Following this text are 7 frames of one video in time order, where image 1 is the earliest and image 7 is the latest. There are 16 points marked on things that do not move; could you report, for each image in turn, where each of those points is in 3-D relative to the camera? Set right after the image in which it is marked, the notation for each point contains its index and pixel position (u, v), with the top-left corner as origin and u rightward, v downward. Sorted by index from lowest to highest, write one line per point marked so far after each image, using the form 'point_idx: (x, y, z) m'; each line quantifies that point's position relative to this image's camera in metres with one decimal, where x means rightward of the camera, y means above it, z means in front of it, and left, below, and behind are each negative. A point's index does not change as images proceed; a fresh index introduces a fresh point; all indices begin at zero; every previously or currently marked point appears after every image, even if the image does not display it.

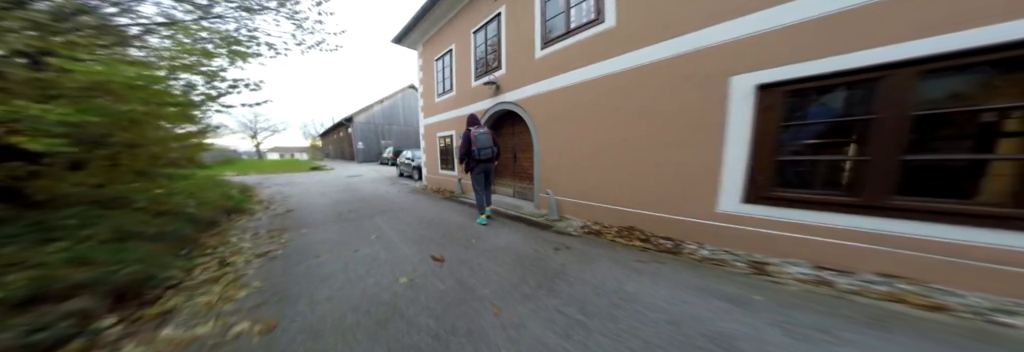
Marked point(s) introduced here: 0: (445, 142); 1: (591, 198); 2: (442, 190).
0: (-2.3, +1.3, +8.4) m
1: (+1.4, -0.4, +3.6) m
2: (-2.6, -0.7, +8.5) m
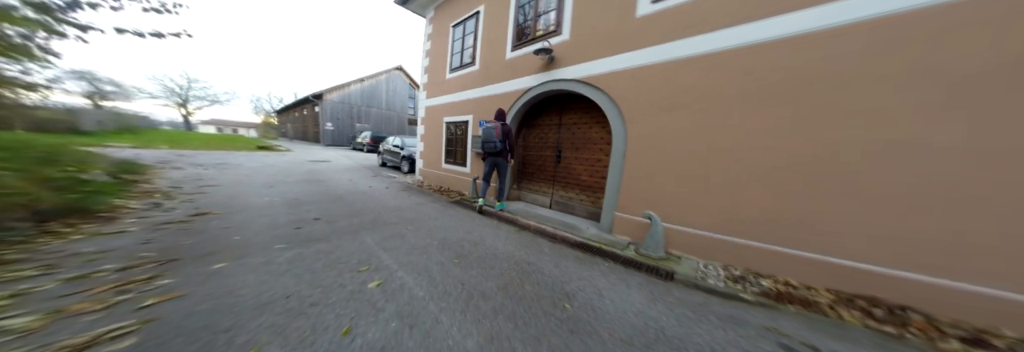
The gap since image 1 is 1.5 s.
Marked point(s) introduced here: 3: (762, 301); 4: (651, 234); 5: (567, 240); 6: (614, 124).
0: (-1.7, +1.4, +6.9) m
1: (+2.4, -0.6, +2.5) m
2: (-2.2, -0.6, +7.0) m
3: (+2.0, -1.0, +1.6) m
4: (+1.9, -0.8, +2.7) m
5: (+1.1, -1.1, +3.4) m
6: (+1.7, +0.9, +3.4) m
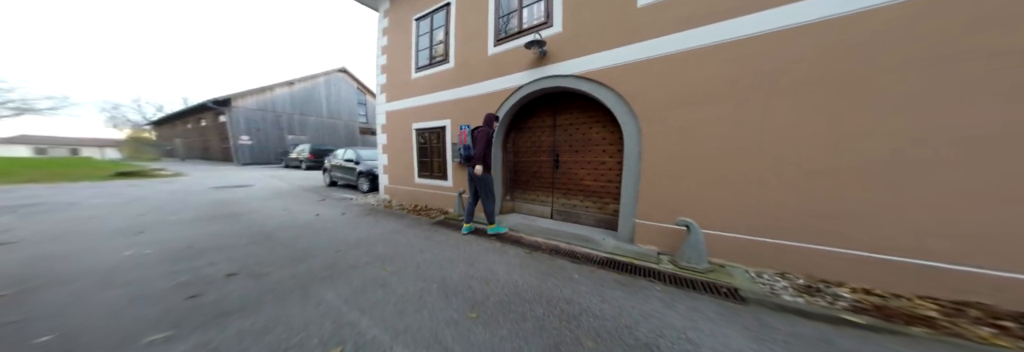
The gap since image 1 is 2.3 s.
0: (-2.2, +1.0, +6.0) m
1: (+2.7, -0.6, +2.3) m
2: (-2.6, -1.0, +6.0) m
3: (+2.5, -1.0, +1.4) m
4: (+2.2, -0.8, +2.5) m
5: (+1.2, -1.2, +3.0) m
6: (+1.8, +0.8, +3.1) m
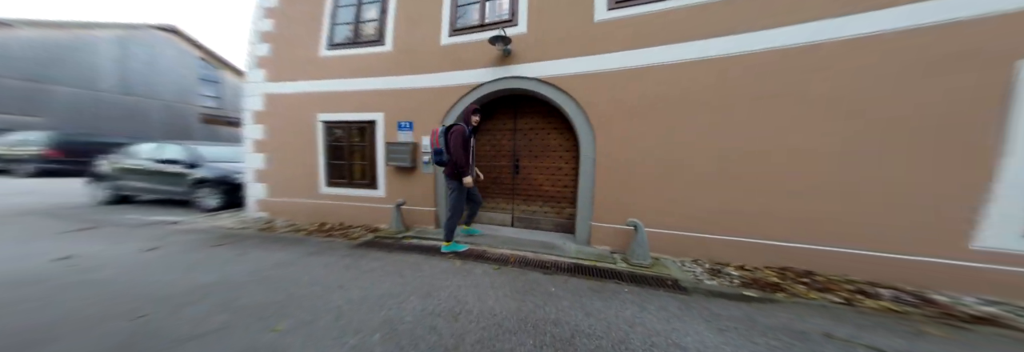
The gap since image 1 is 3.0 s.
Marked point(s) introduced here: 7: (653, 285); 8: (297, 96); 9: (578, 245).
0: (-3.6, +0.9, +4.6) m
1: (+2.3, -0.7, +2.9) m
2: (-3.9, -1.1, +4.5) m
3: (+2.5, -1.2, +2.0) m
4: (+1.8, -0.9, +2.9) m
5: (+0.8, -1.3, +3.1) m
6: (+1.2, +0.7, +3.3) m
7: (+1.7, -1.3, +2.4) m
8: (-5.2, +1.8, +4.8) m
9: (+1.1, -1.2, +3.4) m
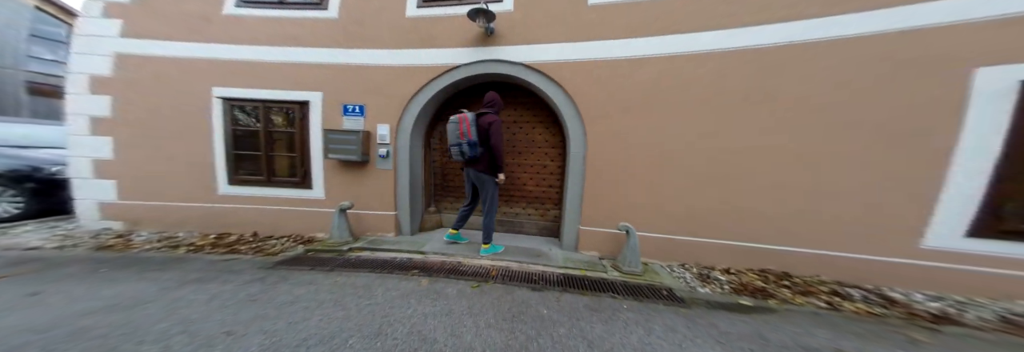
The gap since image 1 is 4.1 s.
0: (-4.0, +1.0, +3.5) m
1: (+2.1, -0.7, +2.8) m
2: (-4.3, -1.1, +3.4) m
3: (+2.3, -1.2, +2.0) m
4: (+1.6, -0.9, +2.7) m
5: (+0.5, -1.3, +2.7) m
6: (+0.9, +0.7, +3.0) m
7: (+1.5, -1.3, +2.2) m
8: (-5.6, +1.9, +3.4) m
9: (+0.8, -1.2, +3.1) m
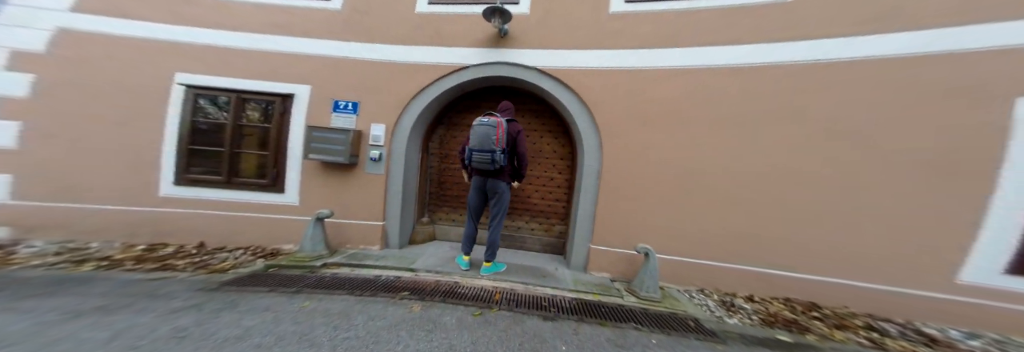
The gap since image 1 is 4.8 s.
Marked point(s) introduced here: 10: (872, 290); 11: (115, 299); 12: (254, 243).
0: (-3.9, +1.0, +3.0) m
1: (+2.2, -1.0, +2.7) m
2: (-4.2, -1.0, +2.8) m
3: (+2.5, -1.4, +1.8) m
4: (+1.7, -1.2, +2.5) m
5: (+0.6, -1.5, +2.4) m
6: (+1.0, +0.5, +2.8) m
7: (+1.6, -1.5, +2.0) m
8: (-5.4, +2.0, +2.9) m
9: (+0.8, -1.3, +2.8) m
10: (+3.8, -1.2, +2.2) m
11: (-3.6, -1.1, +2.0) m
12: (-3.8, -1.0, +3.1) m
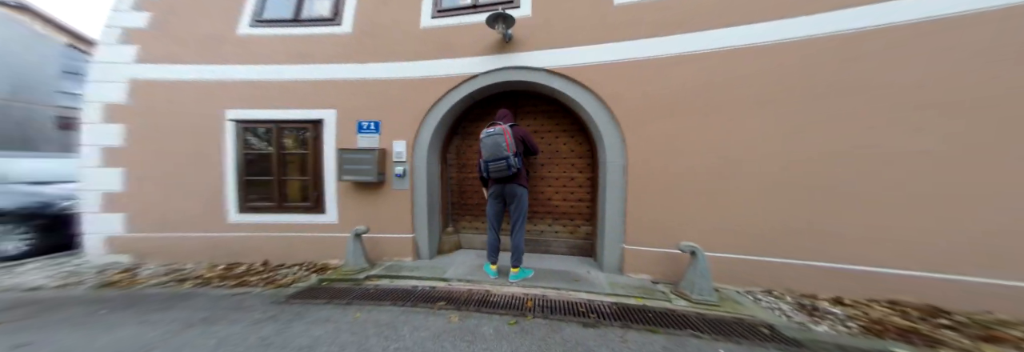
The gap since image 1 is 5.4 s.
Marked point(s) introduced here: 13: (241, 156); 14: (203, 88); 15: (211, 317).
0: (-3.6, +0.6, +3.3) m
1: (+2.6, -0.8, +2.3) m
2: (-3.8, -1.4, +3.1) m
3: (+2.8, -1.2, +1.4) m
4: (+2.0, -1.0, +2.2) m
5: (+1.0, -1.5, +2.2) m
6: (+1.3, +0.6, +2.6) m
7: (+2.0, -1.4, +1.7) m
8: (-5.2, +1.5, +3.4) m
9: (+1.3, -1.3, +2.6) m
10: (+4.1, -0.9, +1.7) m
11: (-3.2, -1.5, +2.2) m
12: (-3.3, -1.4, +3.3) m
13: (-4.1, +0.3, +3.4) m
14: (-5.0, +1.4, +3.3) m
15: (-3.0, -1.5, +2.1) m
